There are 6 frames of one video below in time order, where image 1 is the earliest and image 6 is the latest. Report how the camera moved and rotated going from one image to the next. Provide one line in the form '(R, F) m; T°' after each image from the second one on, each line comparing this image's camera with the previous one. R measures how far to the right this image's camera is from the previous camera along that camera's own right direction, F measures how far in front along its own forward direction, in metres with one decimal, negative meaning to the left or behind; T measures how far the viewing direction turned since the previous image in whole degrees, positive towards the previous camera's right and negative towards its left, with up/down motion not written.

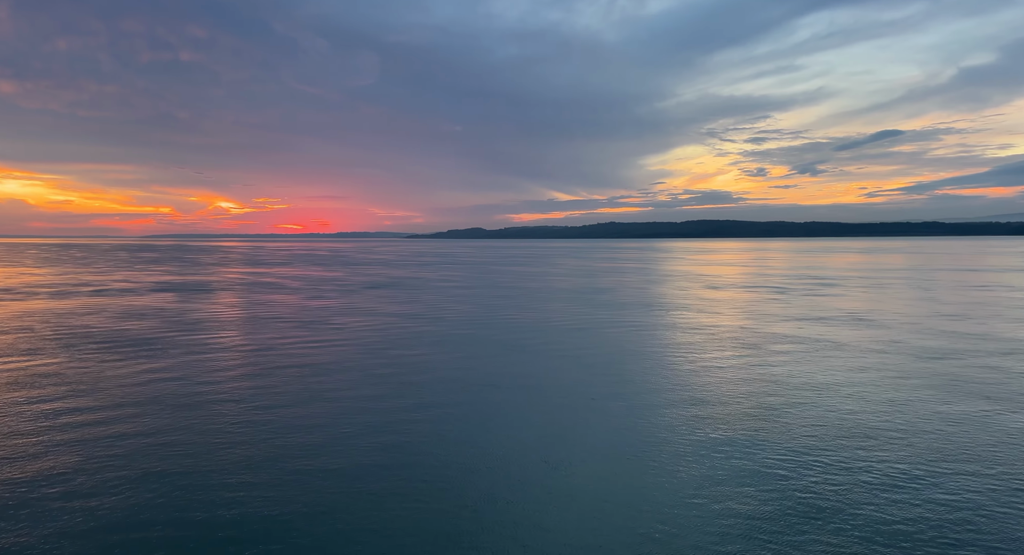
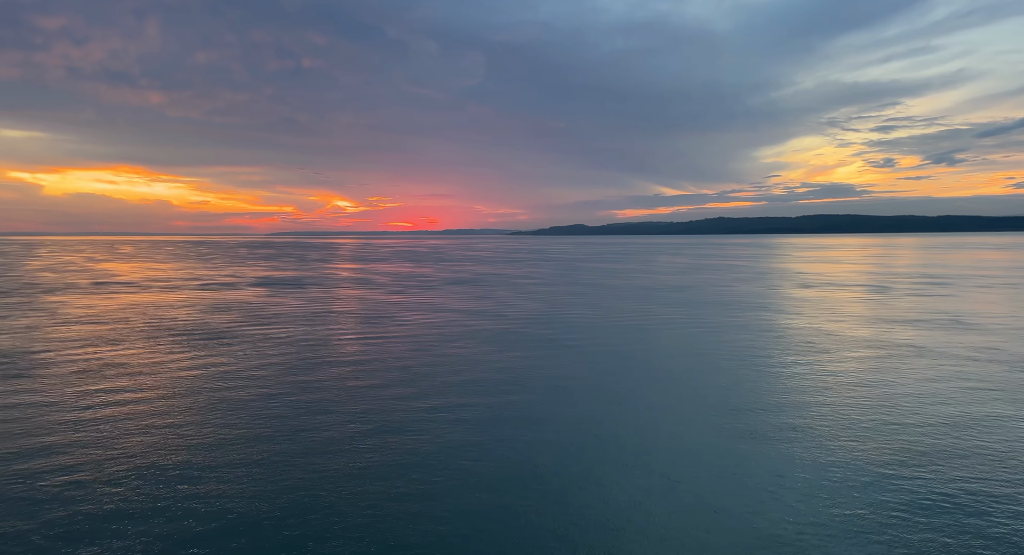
(+0.7, +0.5) m; -7°
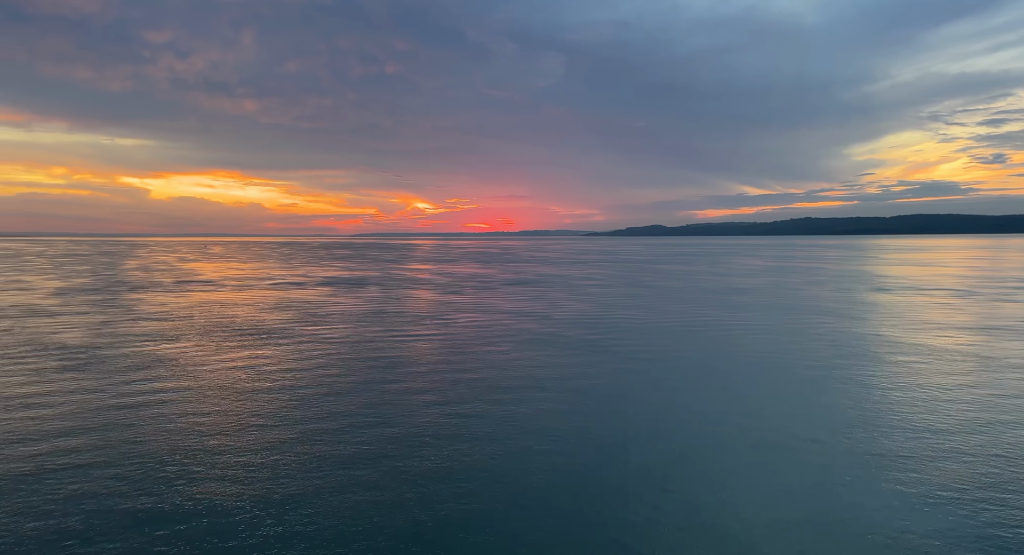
(+0.4, +0.4) m; -5°
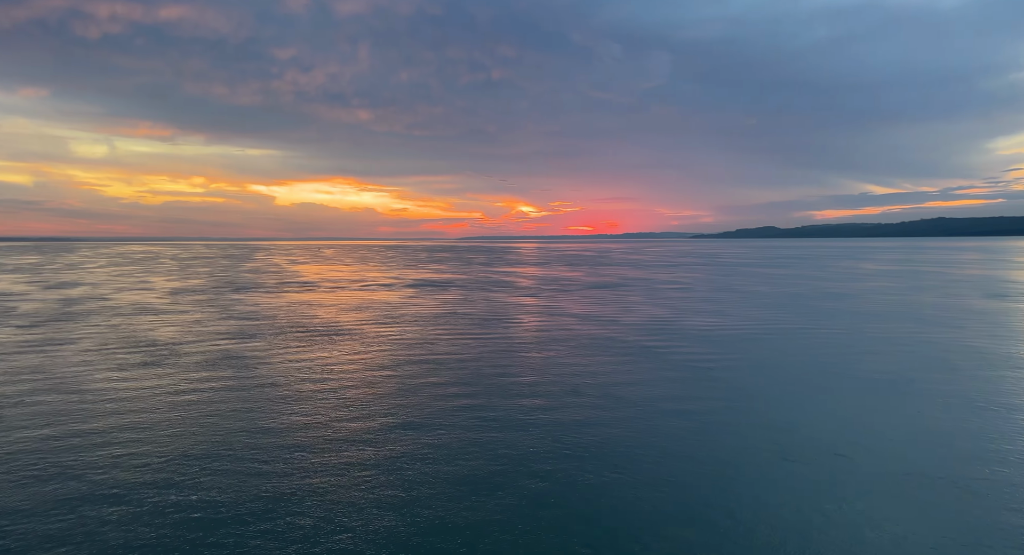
(+0.6, +0.4) m; -8°
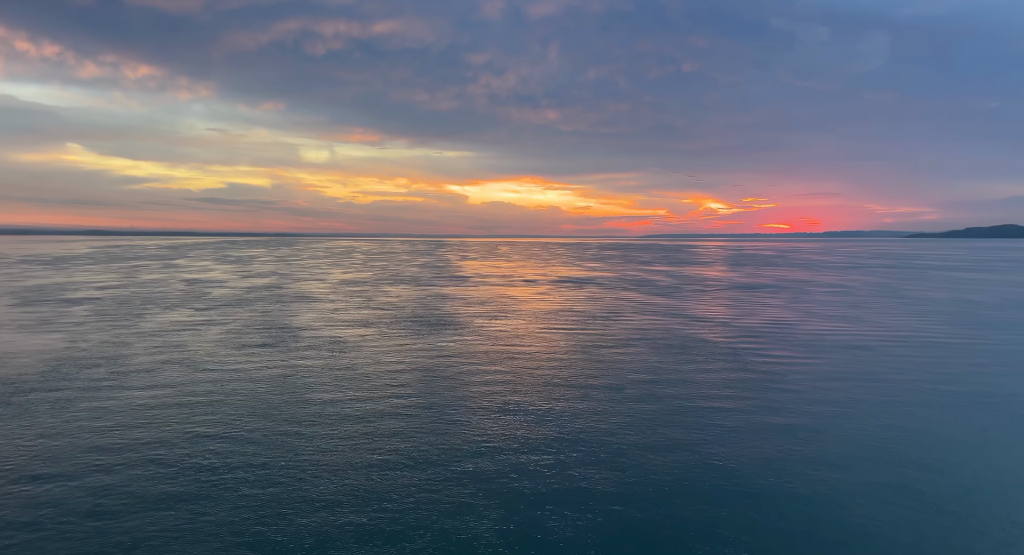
(+1.3, +0.1) m; -13°
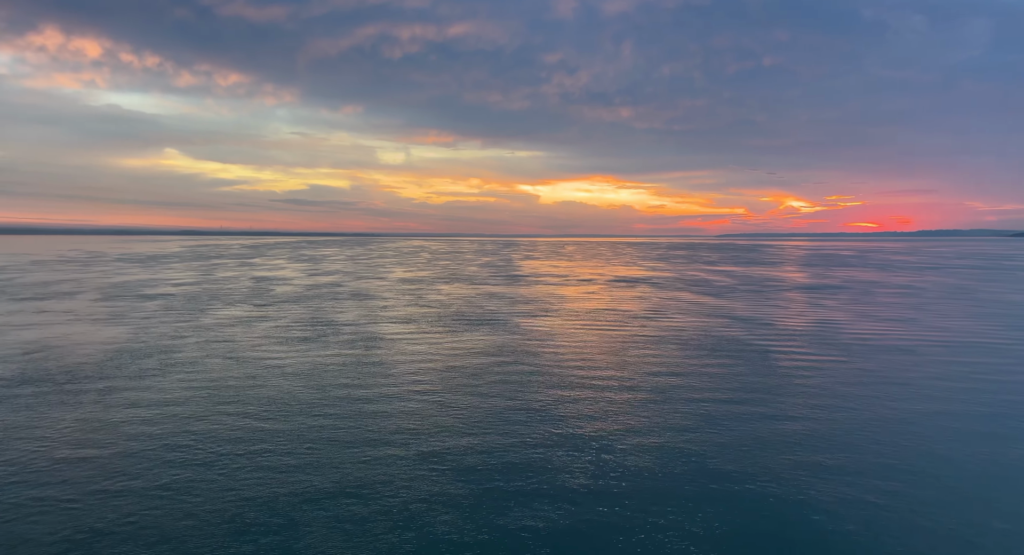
(+0.5, -0.2) m; -5°
